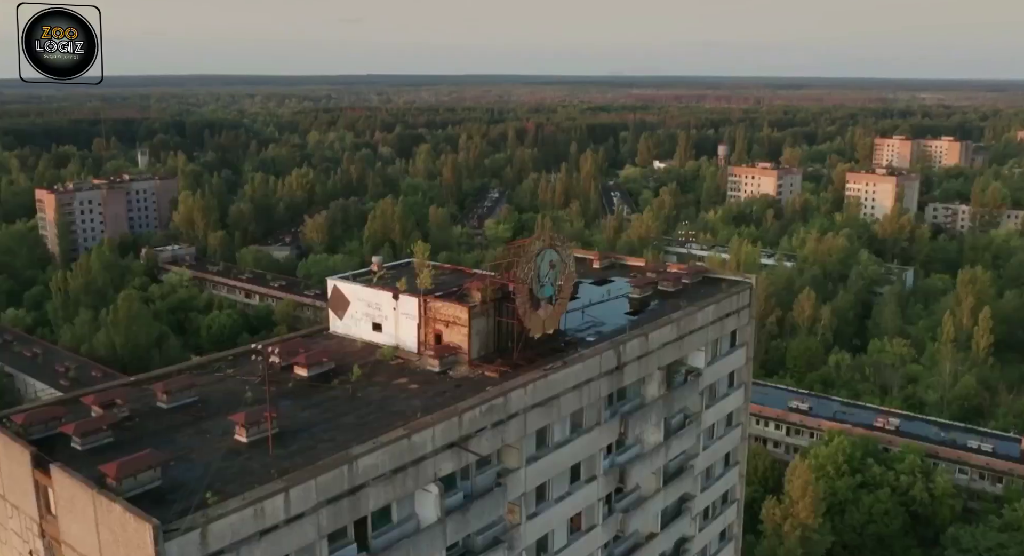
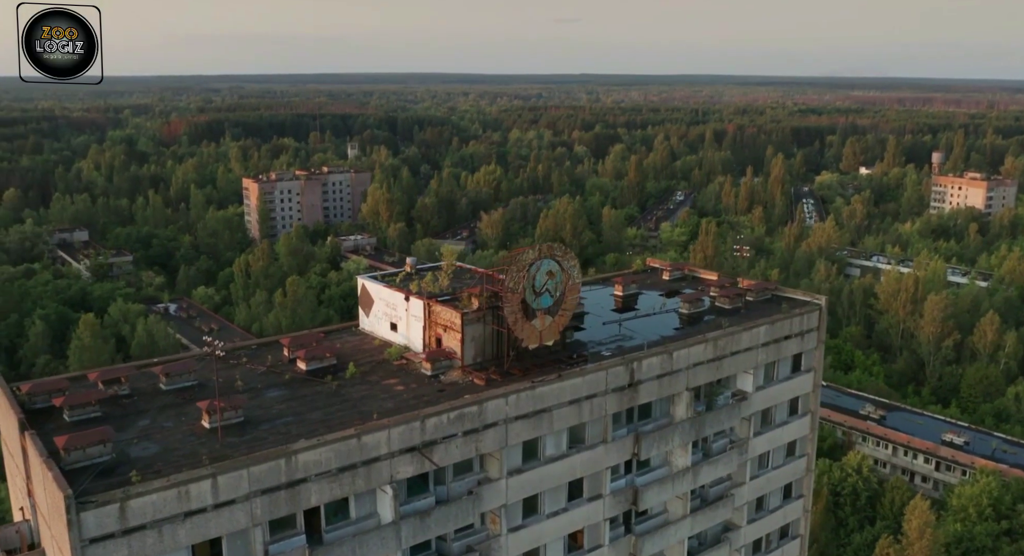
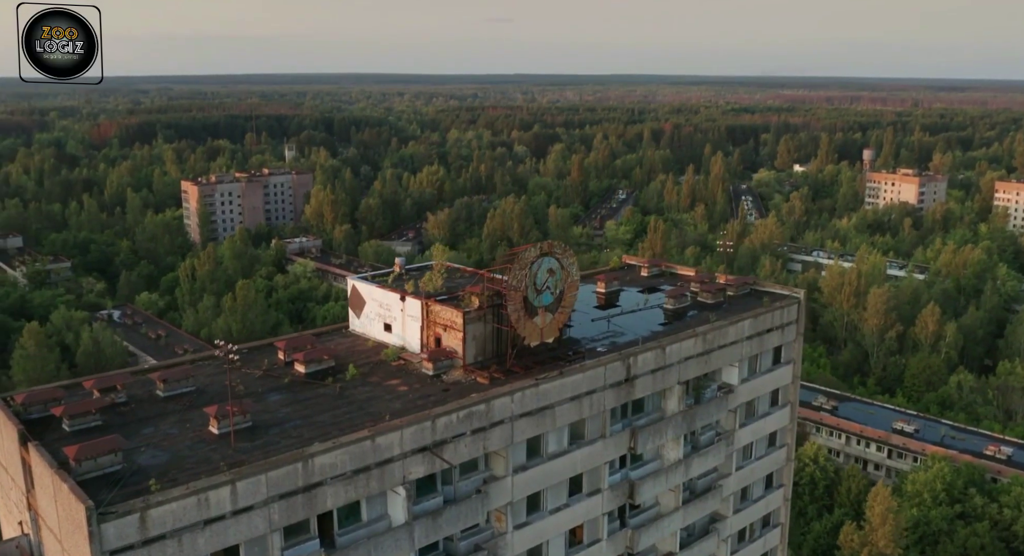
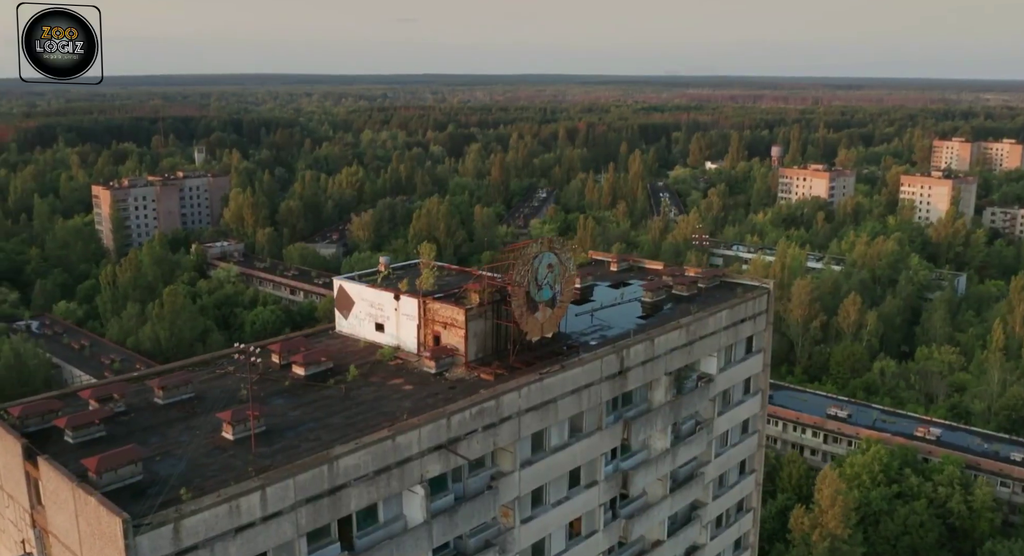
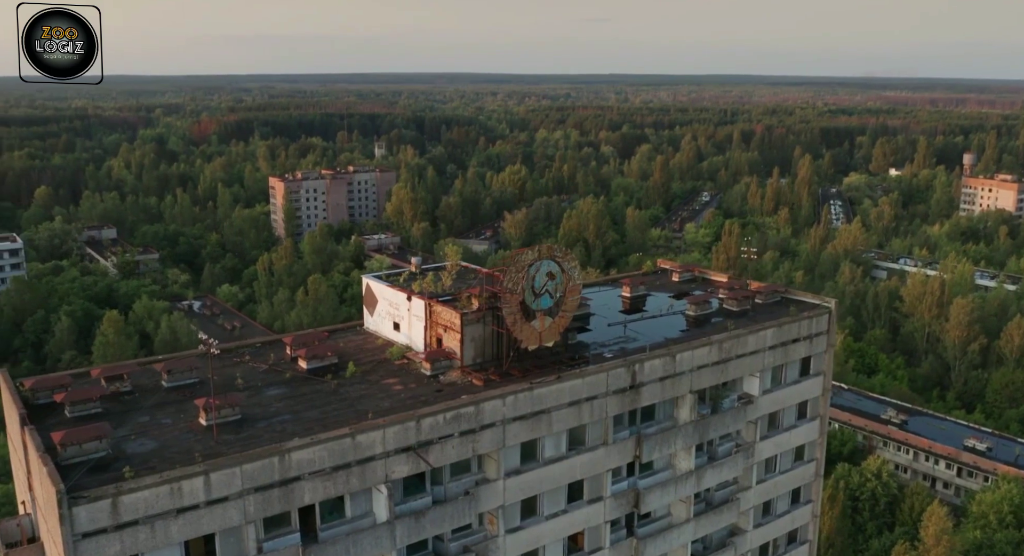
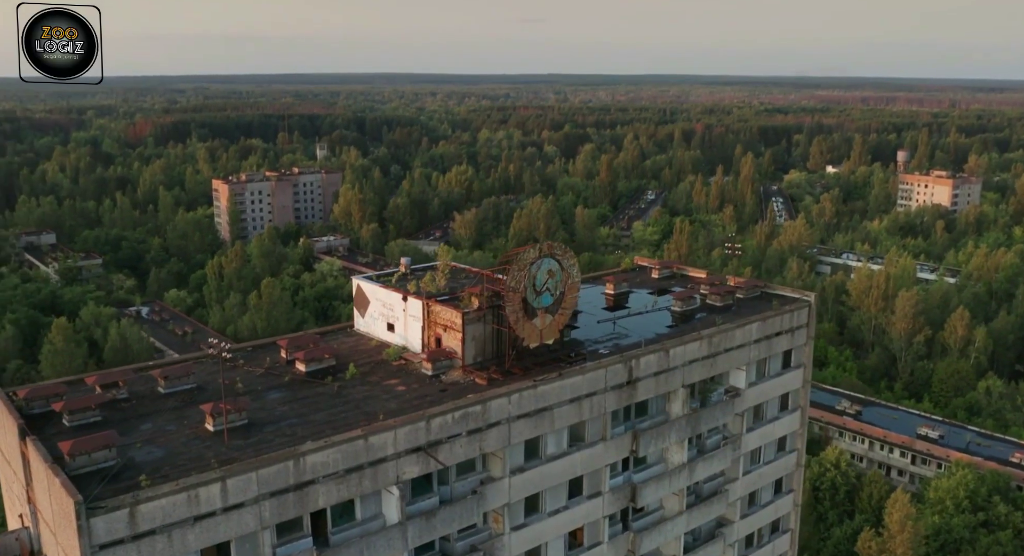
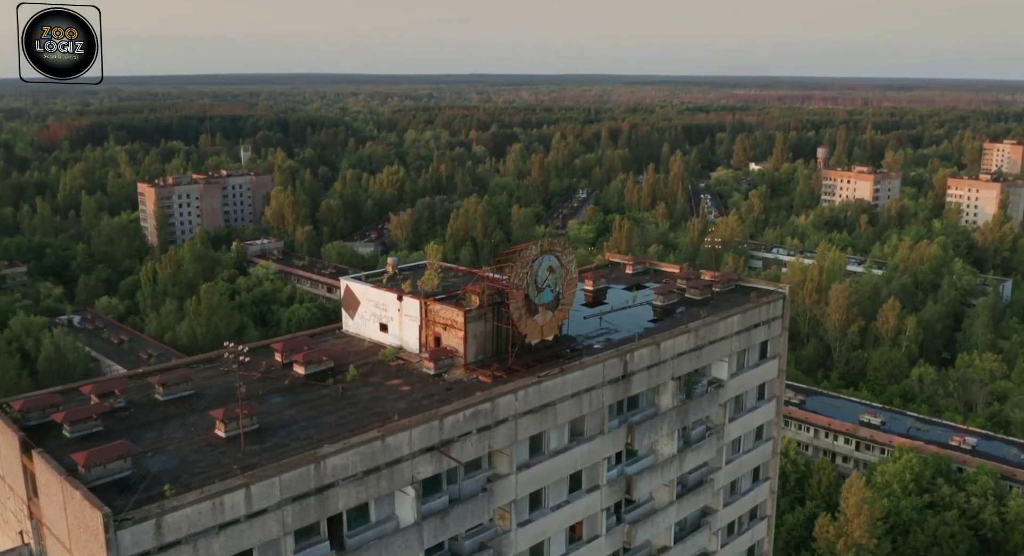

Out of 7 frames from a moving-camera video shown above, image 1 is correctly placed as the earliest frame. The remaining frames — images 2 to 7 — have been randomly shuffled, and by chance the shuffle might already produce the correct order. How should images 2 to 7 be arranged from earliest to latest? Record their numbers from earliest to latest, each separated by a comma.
4, 7, 3, 6, 2, 5
